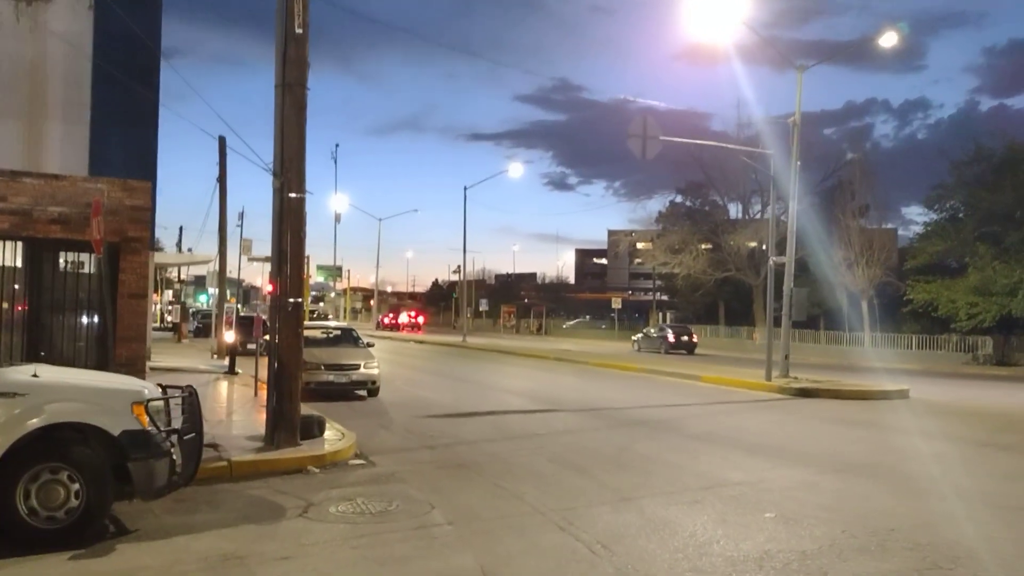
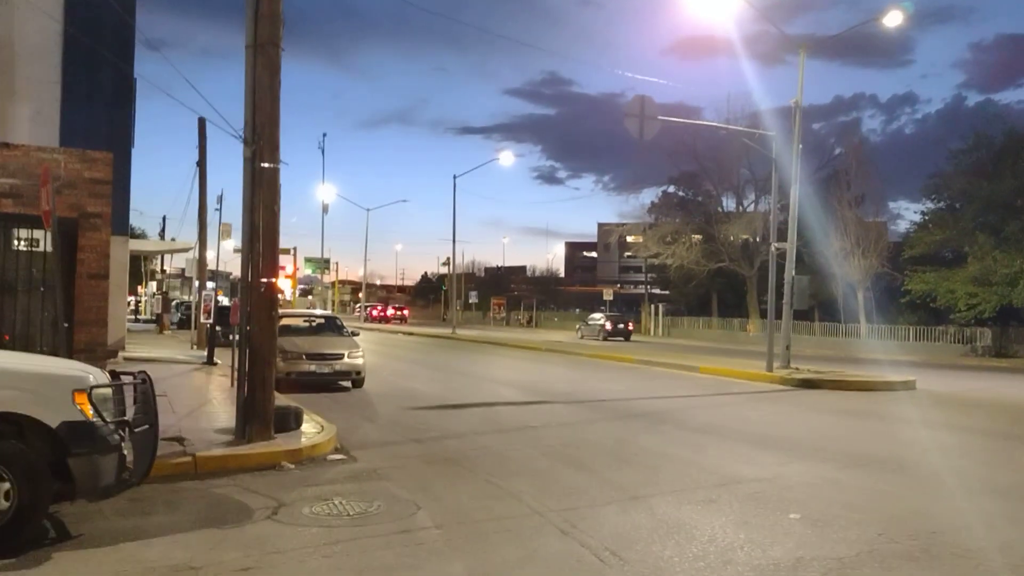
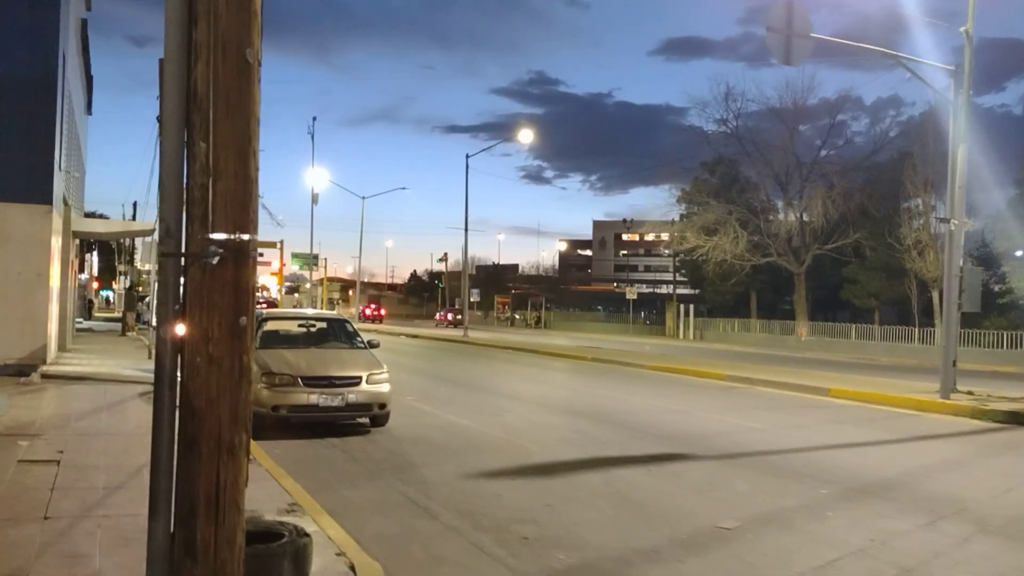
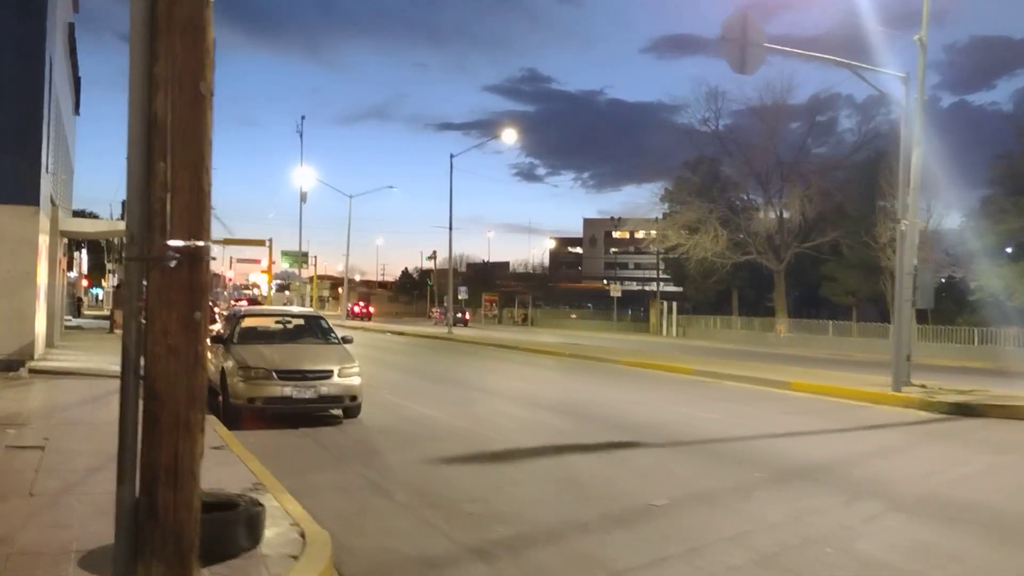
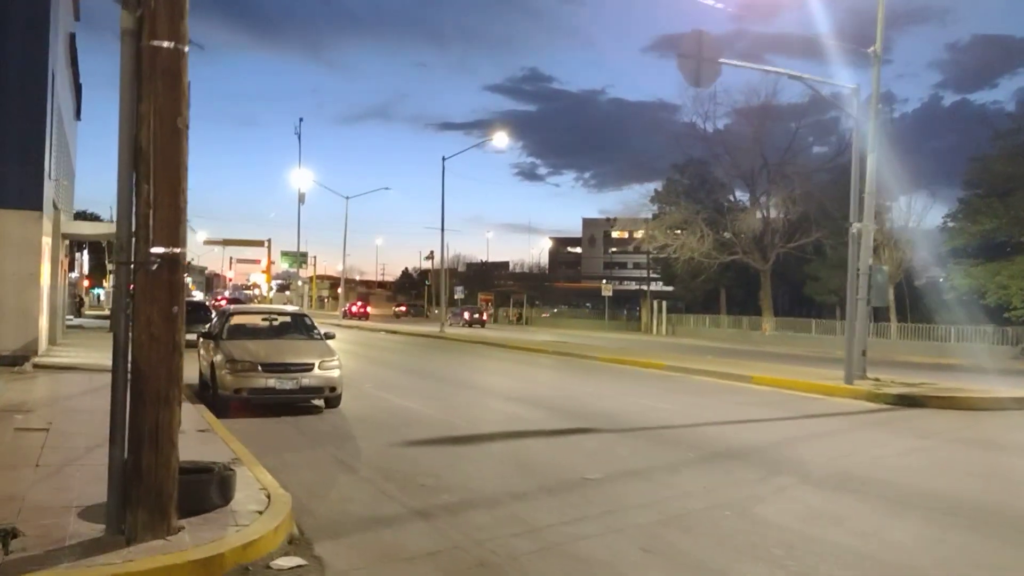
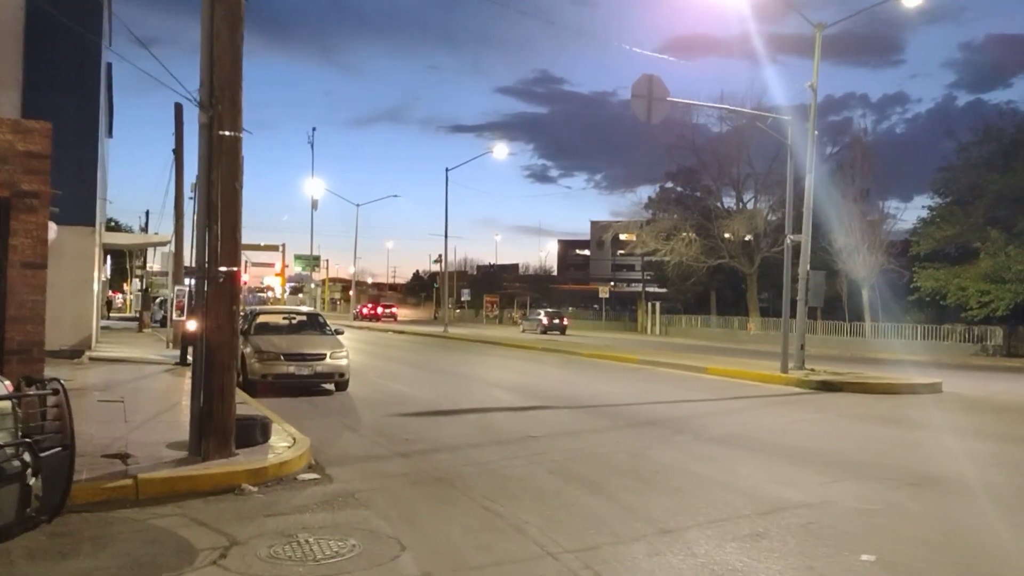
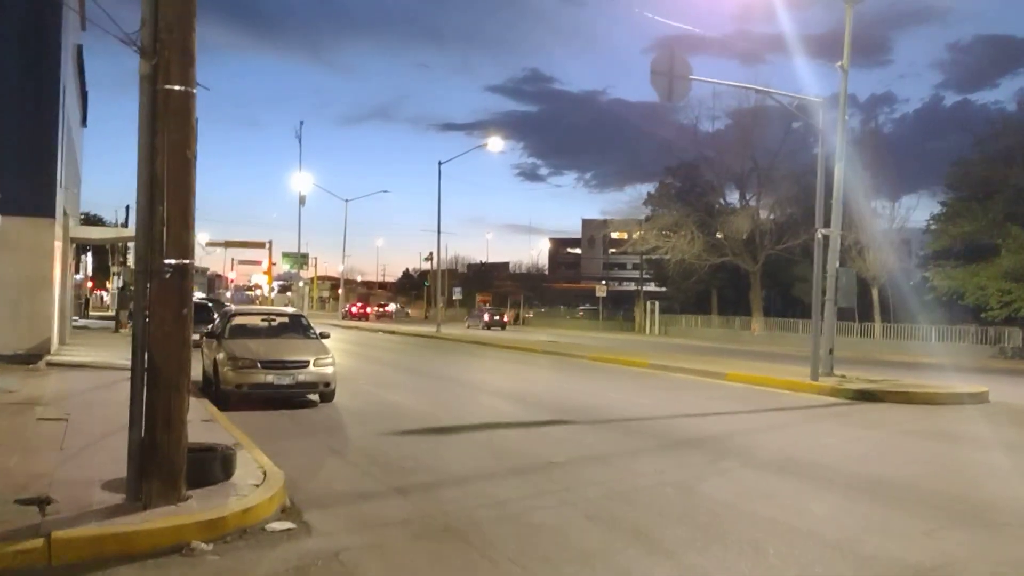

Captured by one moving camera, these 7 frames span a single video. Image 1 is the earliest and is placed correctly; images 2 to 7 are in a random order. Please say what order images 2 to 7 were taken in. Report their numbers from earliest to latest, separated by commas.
2, 6, 7, 5, 4, 3
